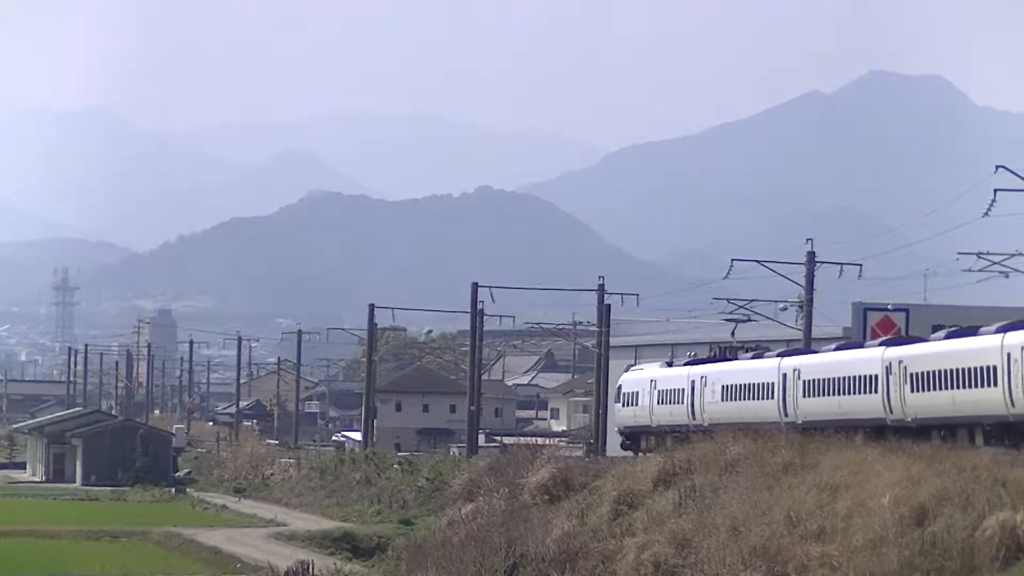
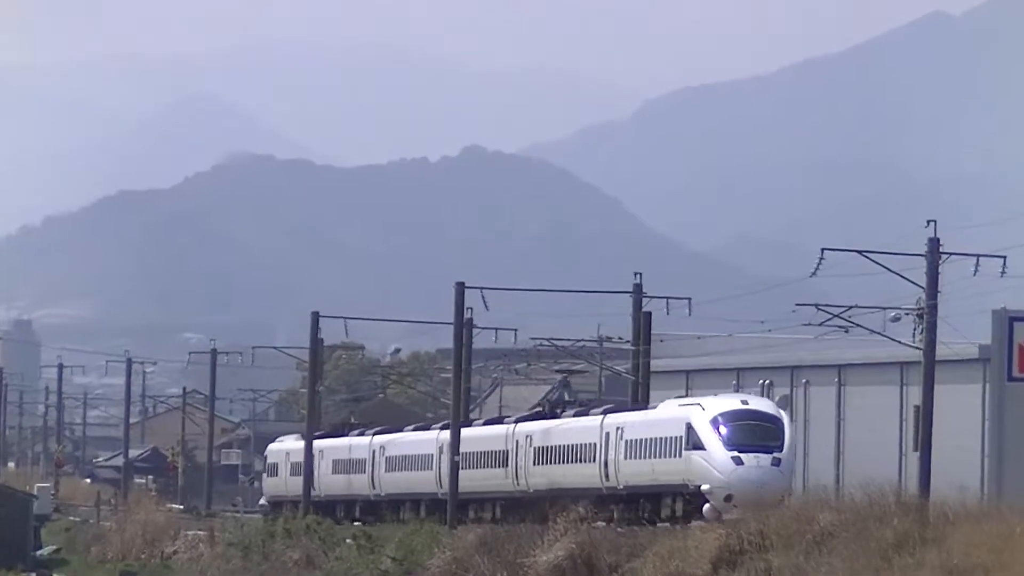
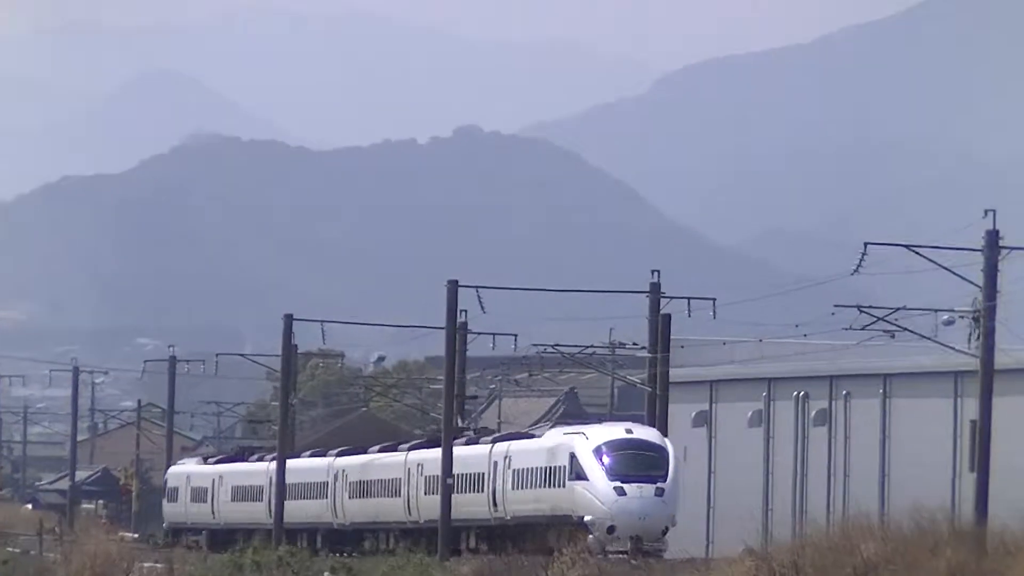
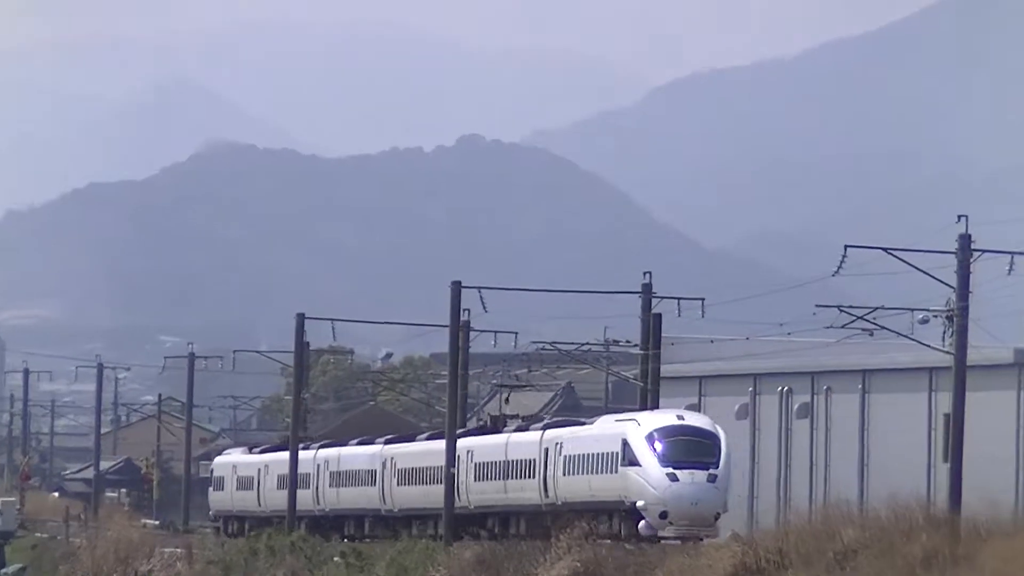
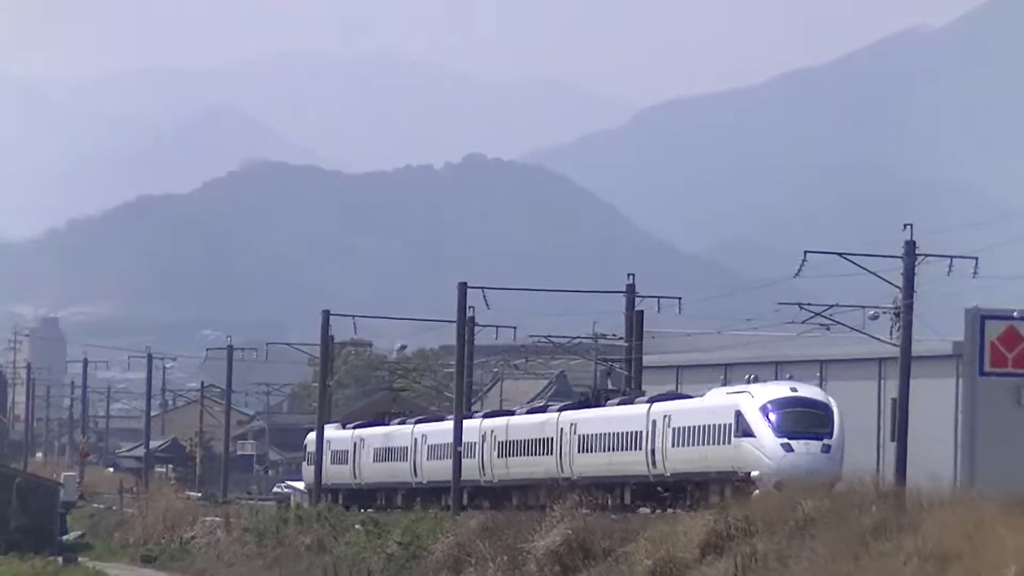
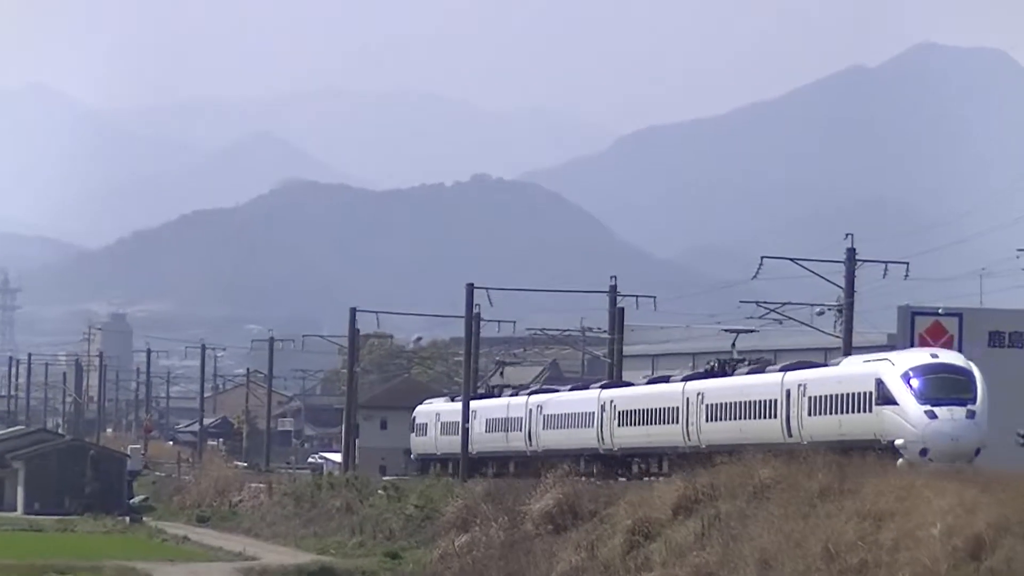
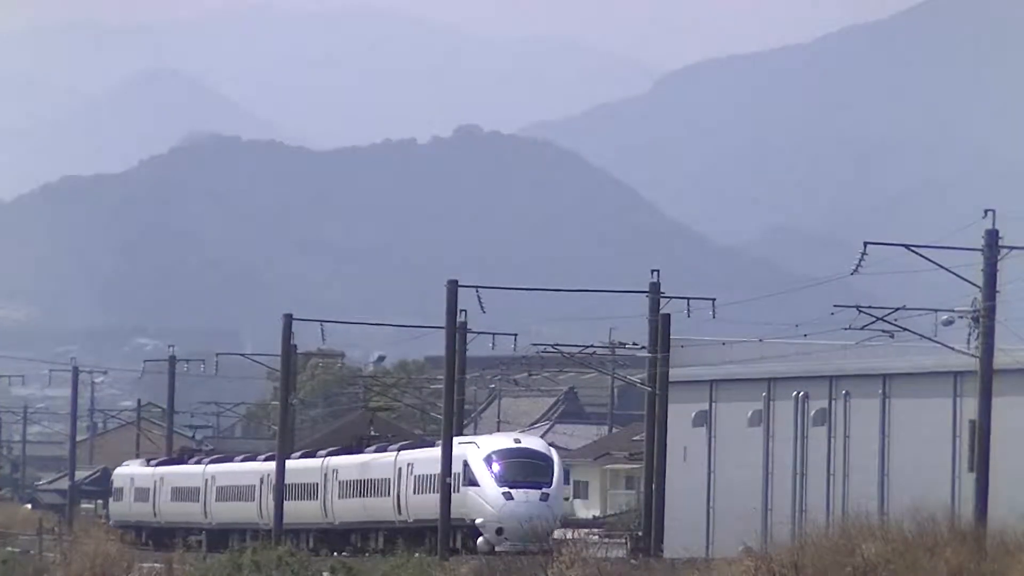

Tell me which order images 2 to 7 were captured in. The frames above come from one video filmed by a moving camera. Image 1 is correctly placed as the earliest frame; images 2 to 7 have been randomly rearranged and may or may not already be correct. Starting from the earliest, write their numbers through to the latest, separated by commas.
6, 5, 2, 4, 3, 7
